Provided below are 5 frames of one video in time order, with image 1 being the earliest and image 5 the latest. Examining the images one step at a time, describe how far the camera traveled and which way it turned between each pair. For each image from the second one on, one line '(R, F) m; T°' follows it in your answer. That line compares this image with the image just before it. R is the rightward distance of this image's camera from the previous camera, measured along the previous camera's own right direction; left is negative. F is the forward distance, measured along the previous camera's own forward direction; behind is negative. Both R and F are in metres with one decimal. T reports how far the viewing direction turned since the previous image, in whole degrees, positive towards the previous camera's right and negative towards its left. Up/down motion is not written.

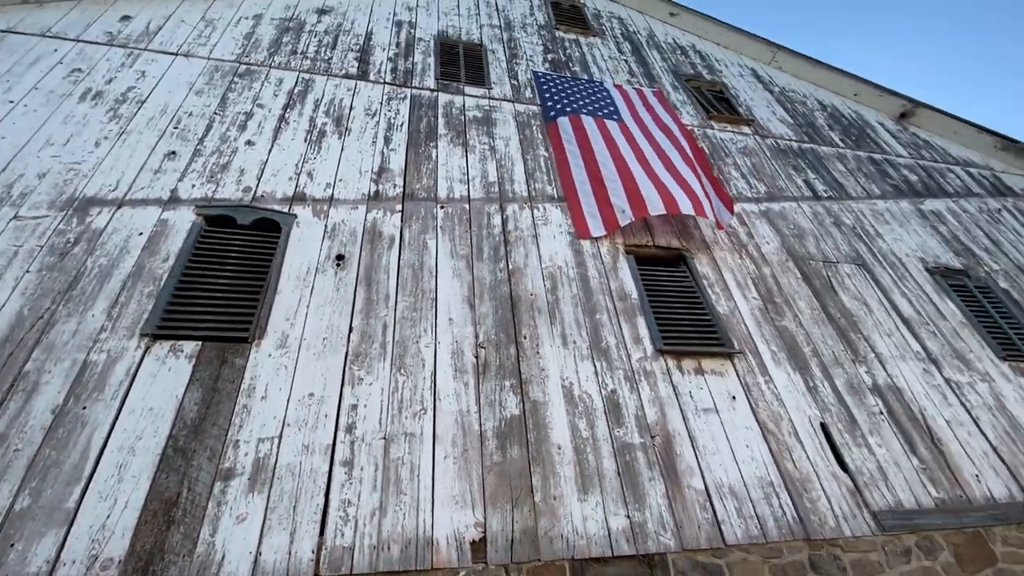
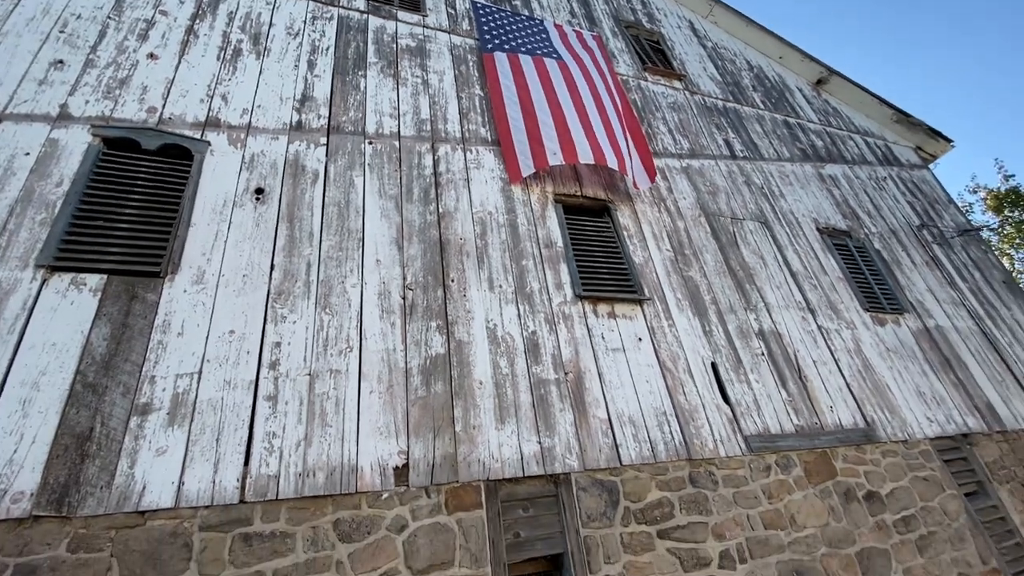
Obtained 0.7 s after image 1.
(+0.1, -0.1) m; +8°
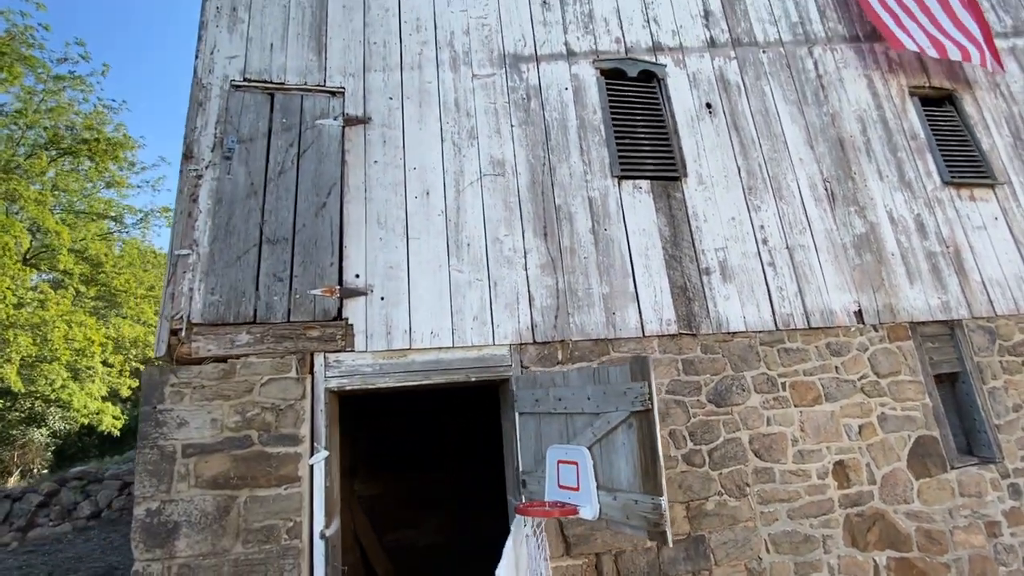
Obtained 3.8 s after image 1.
(-2.9, -1.3) m; -8°
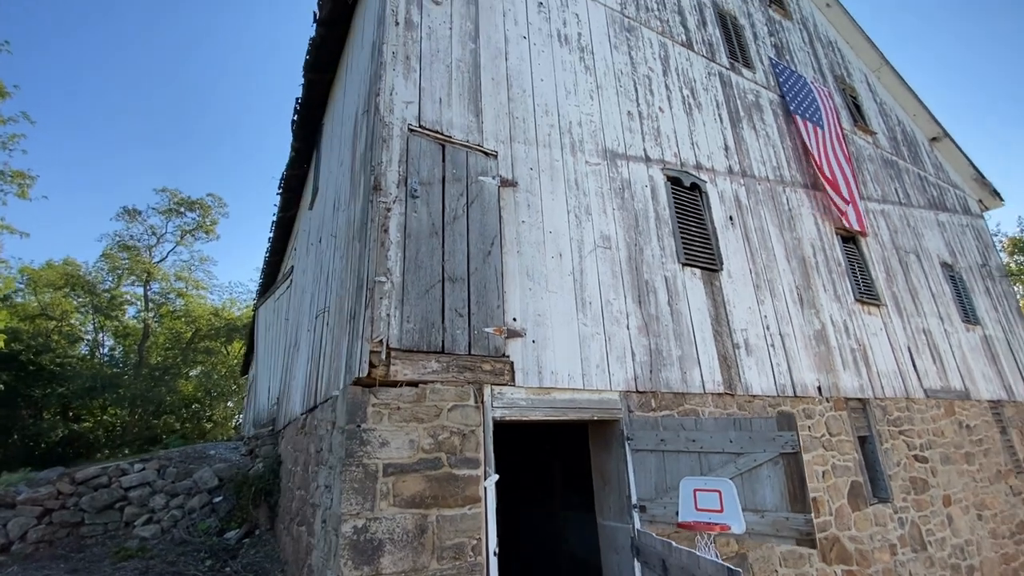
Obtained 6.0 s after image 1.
(-2.1, -0.3) m; +16°
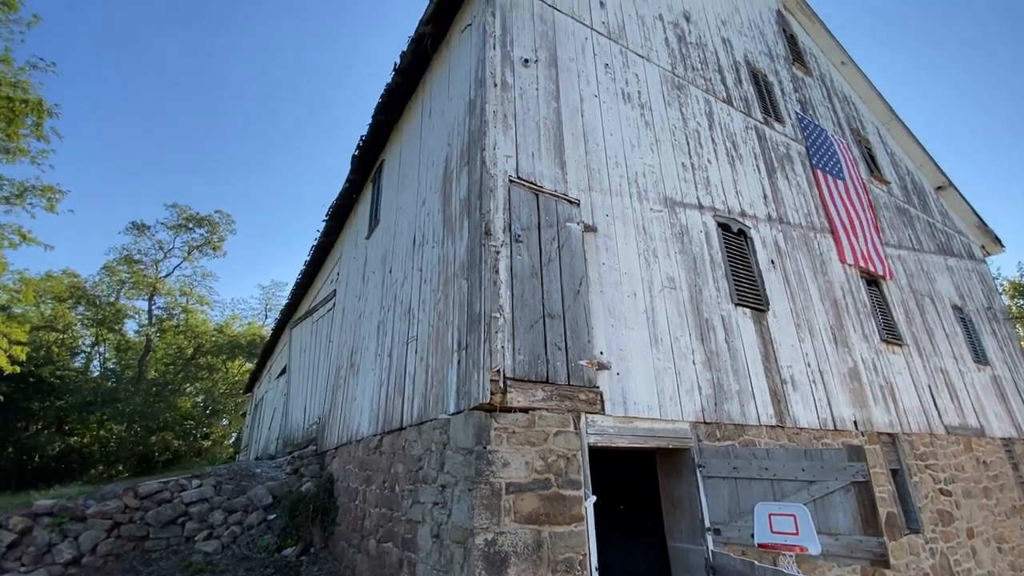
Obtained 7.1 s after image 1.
(-0.8, -0.4) m; +1°
